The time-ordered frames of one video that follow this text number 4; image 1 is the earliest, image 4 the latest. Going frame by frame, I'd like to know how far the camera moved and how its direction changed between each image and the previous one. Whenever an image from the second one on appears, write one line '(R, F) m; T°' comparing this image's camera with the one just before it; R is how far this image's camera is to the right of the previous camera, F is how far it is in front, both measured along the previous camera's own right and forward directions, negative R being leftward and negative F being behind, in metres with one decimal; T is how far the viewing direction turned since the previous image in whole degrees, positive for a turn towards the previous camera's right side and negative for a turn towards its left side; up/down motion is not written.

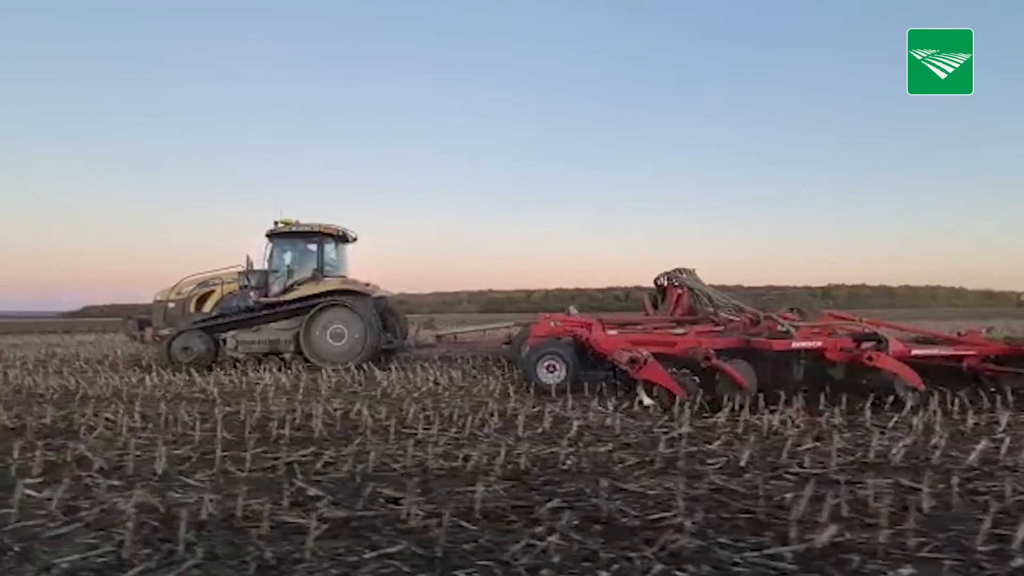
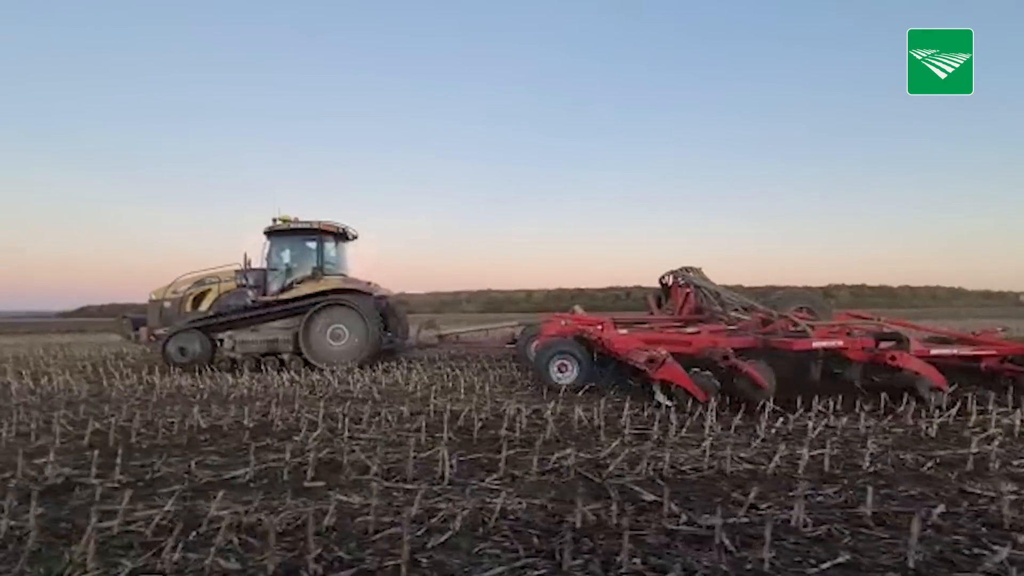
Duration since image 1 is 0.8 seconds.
(-0.2, +0.5) m; 0°
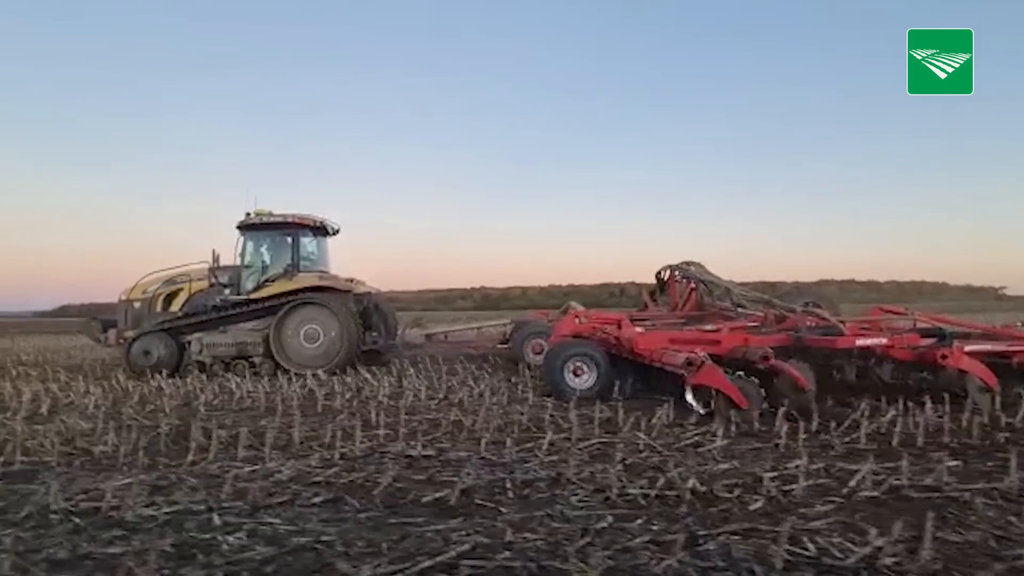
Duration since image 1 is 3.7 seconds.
(-0.6, +1.4) m; +2°
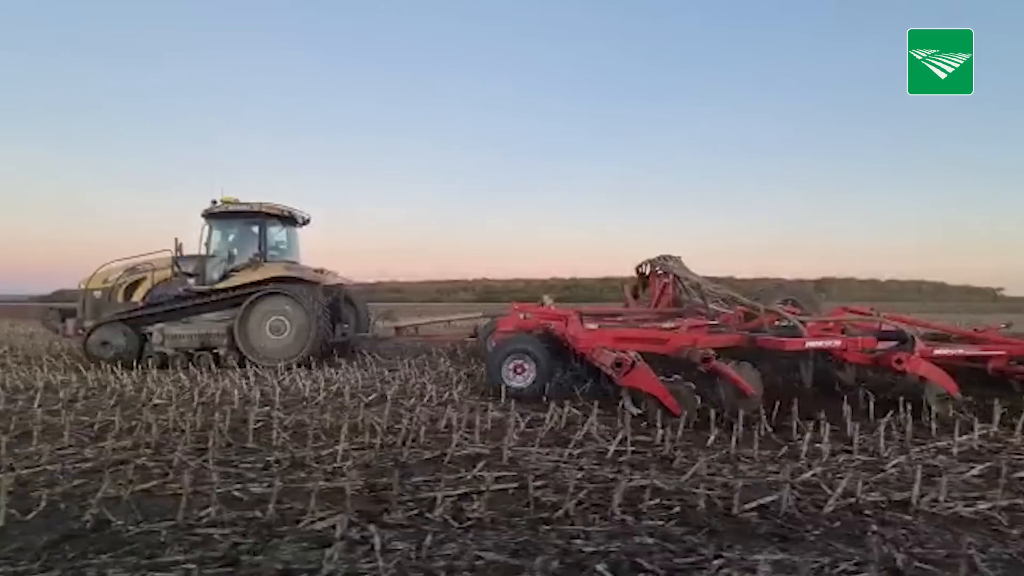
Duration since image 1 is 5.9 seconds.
(+1.1, +0.6) m; -1°
